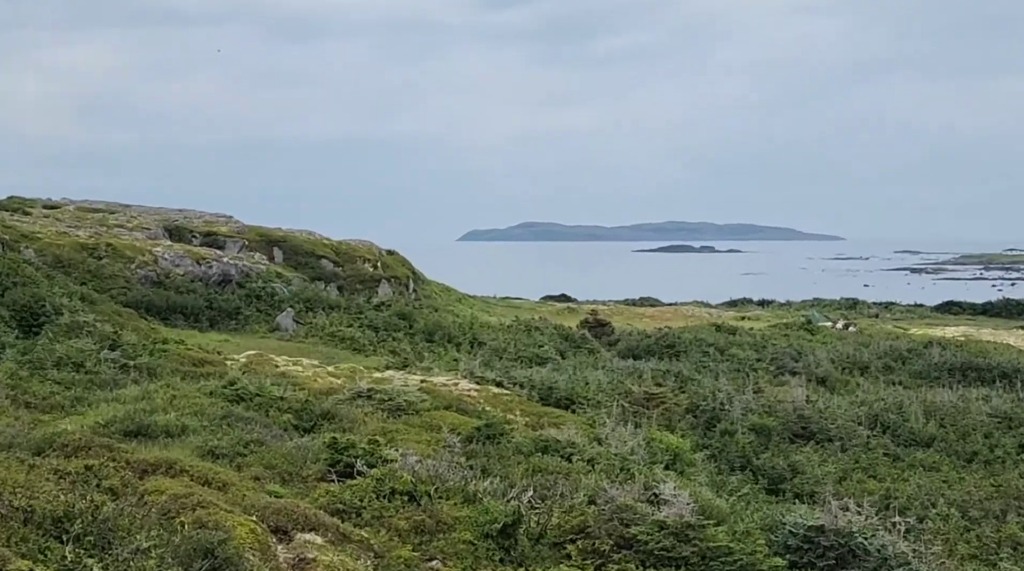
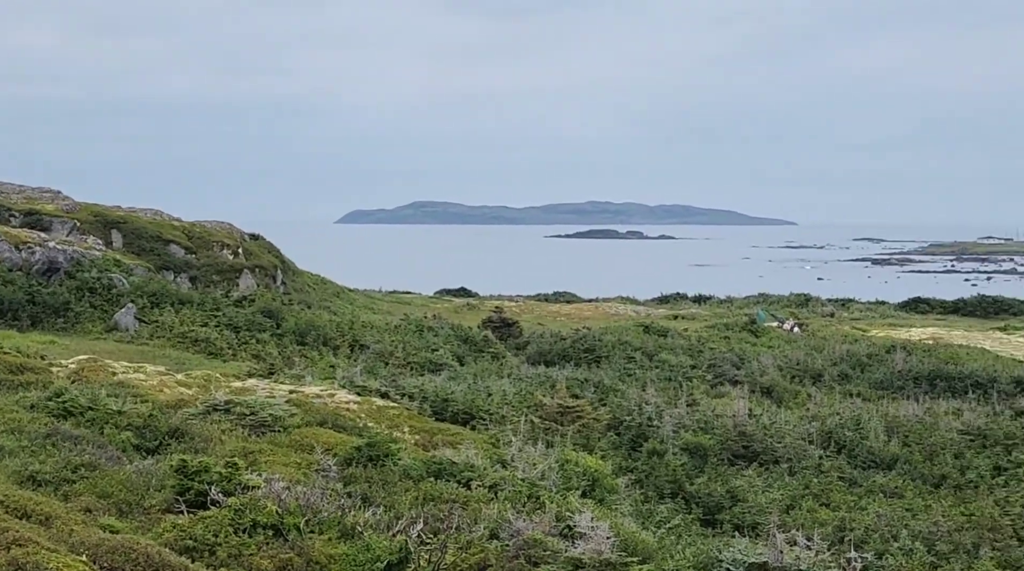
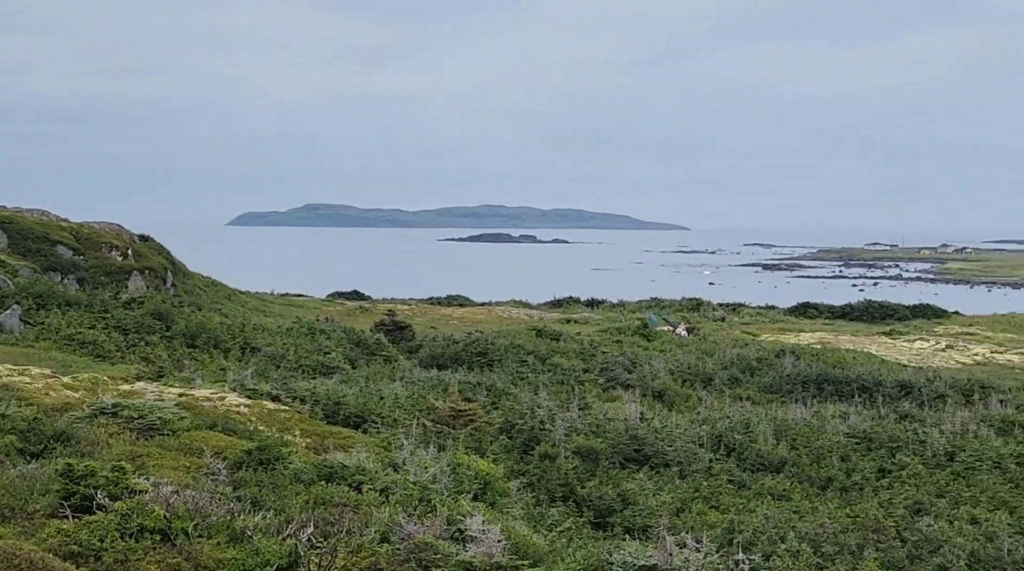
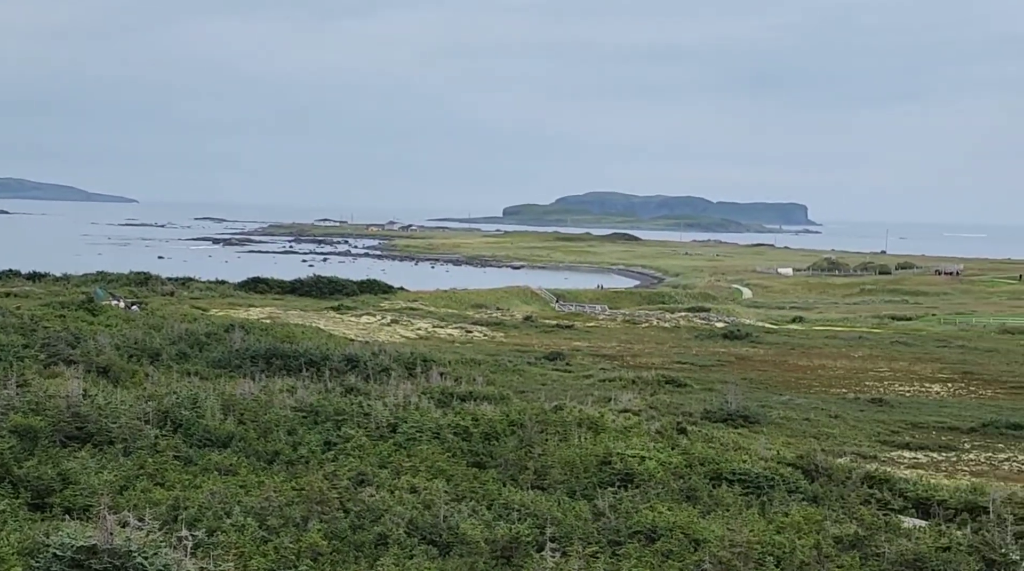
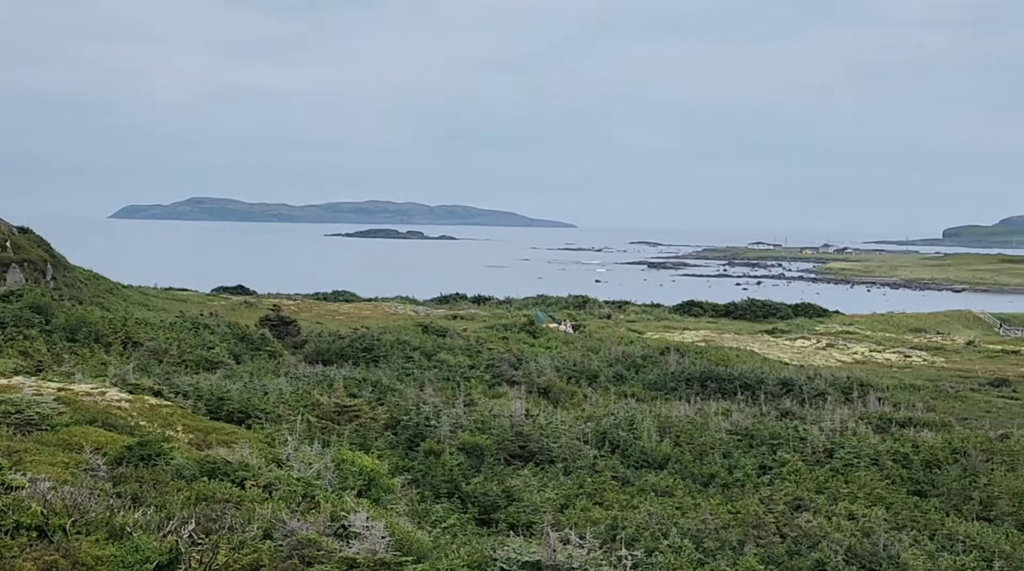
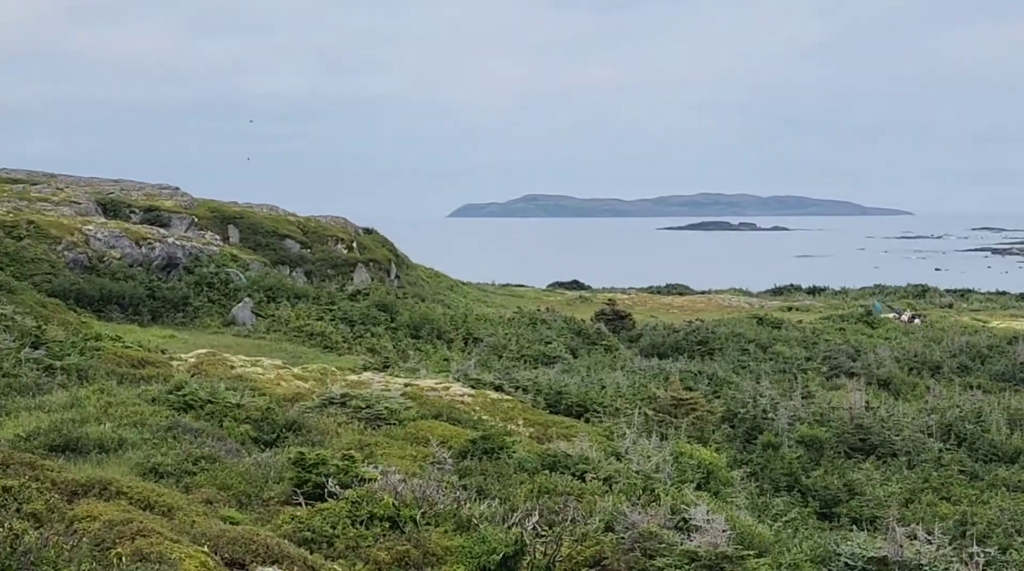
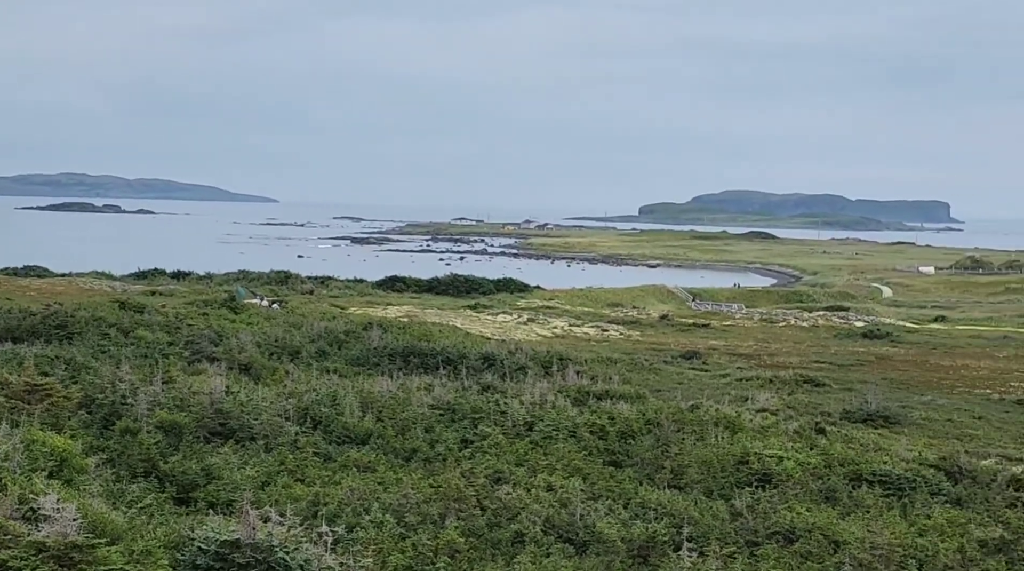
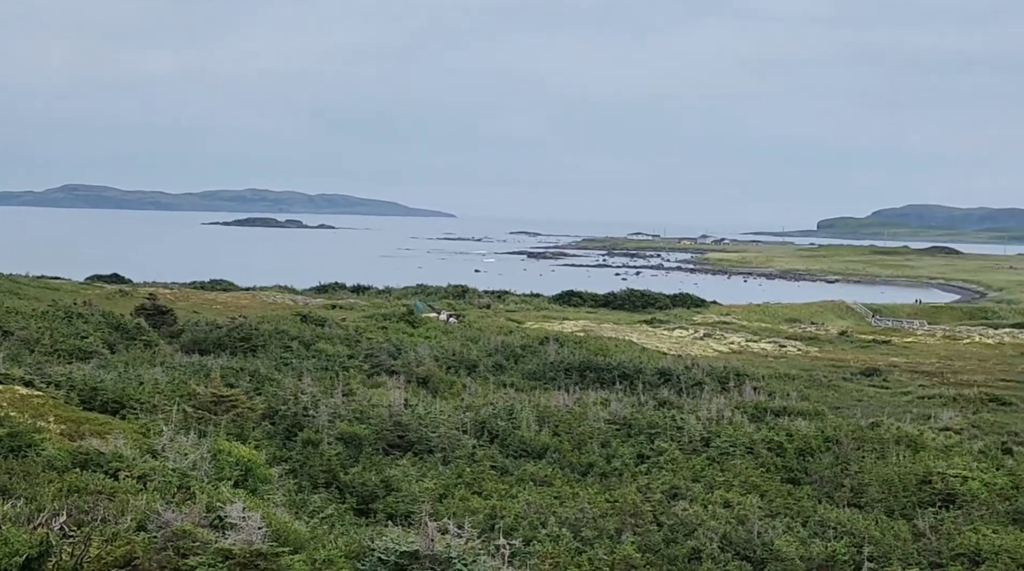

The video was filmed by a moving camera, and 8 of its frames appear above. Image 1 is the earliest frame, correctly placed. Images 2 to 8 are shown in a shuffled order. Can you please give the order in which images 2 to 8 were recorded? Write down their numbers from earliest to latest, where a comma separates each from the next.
6, 2, 3, 5, 8, 7, 4
